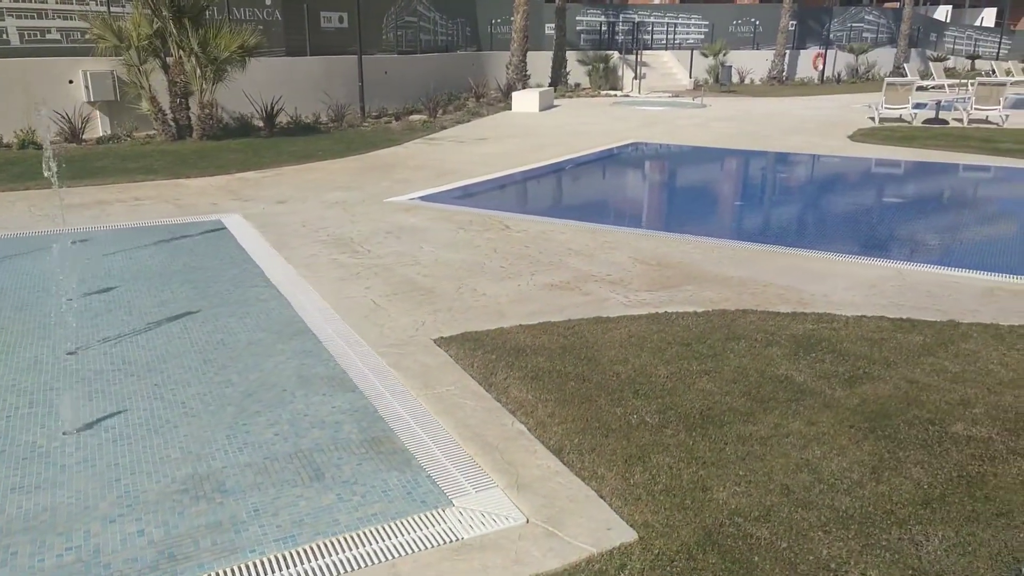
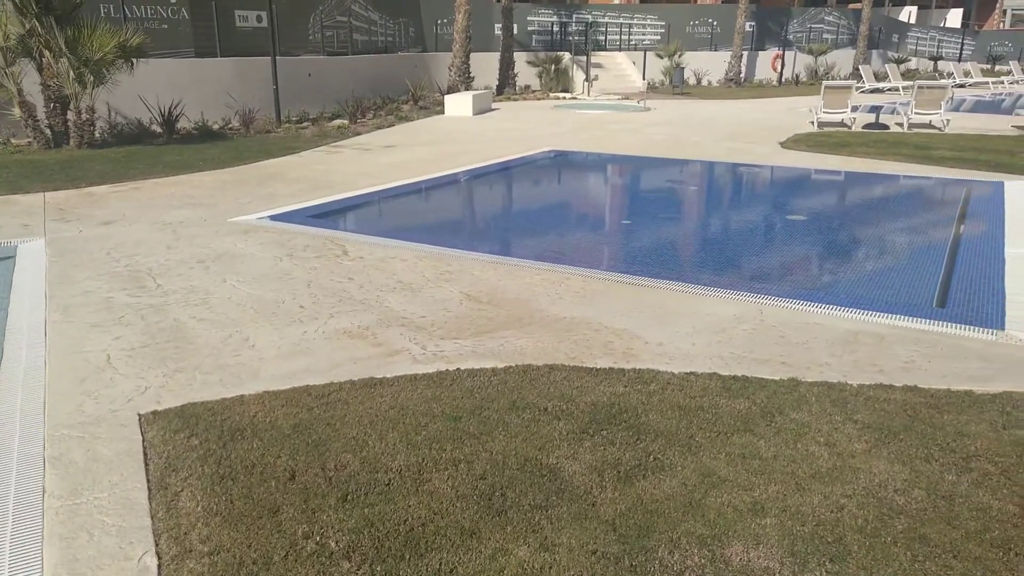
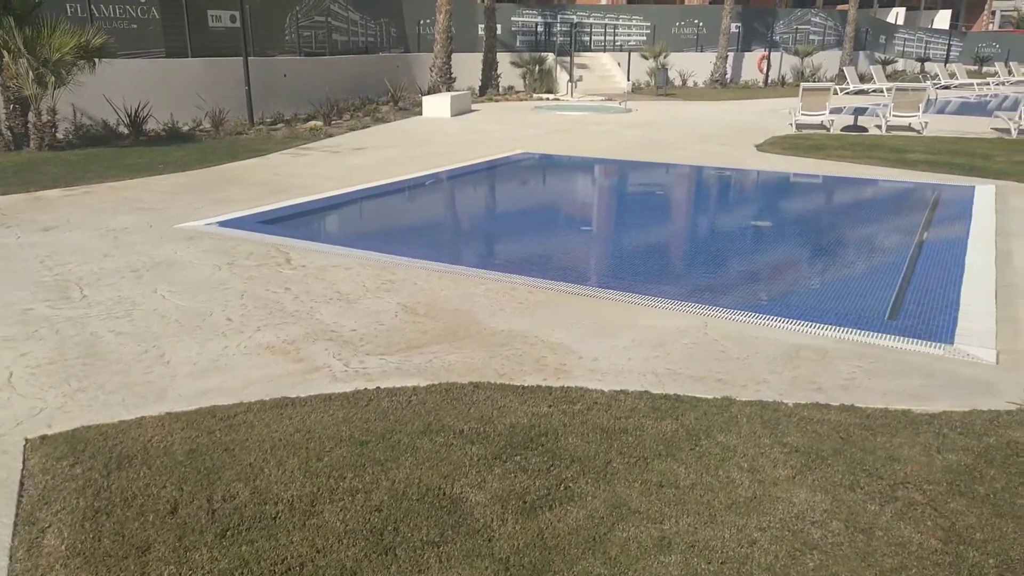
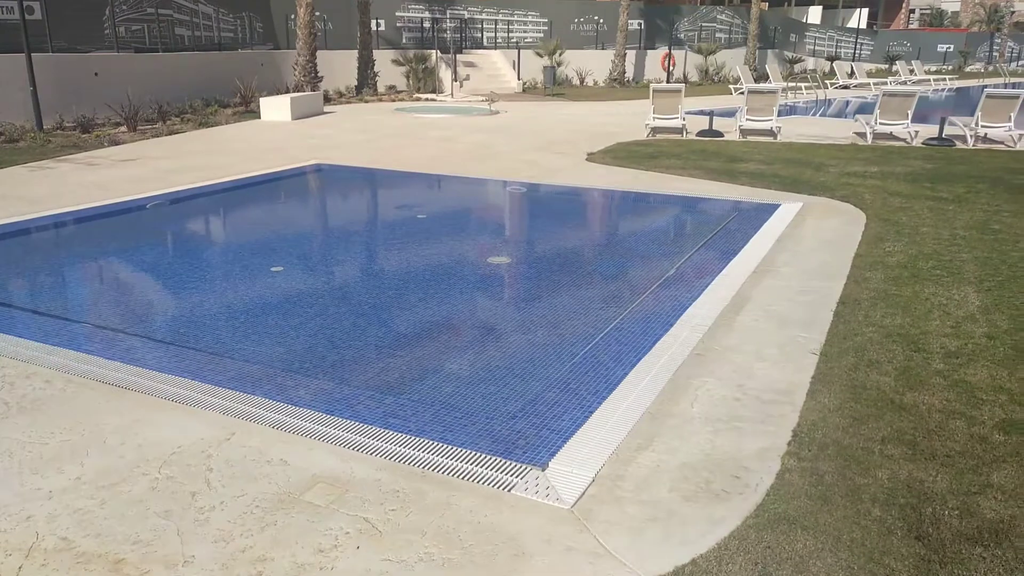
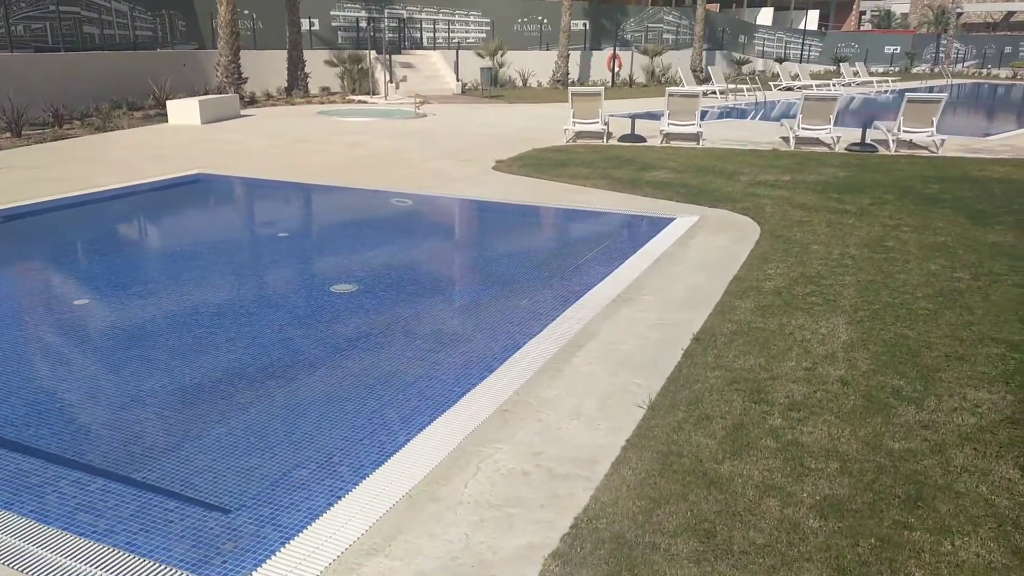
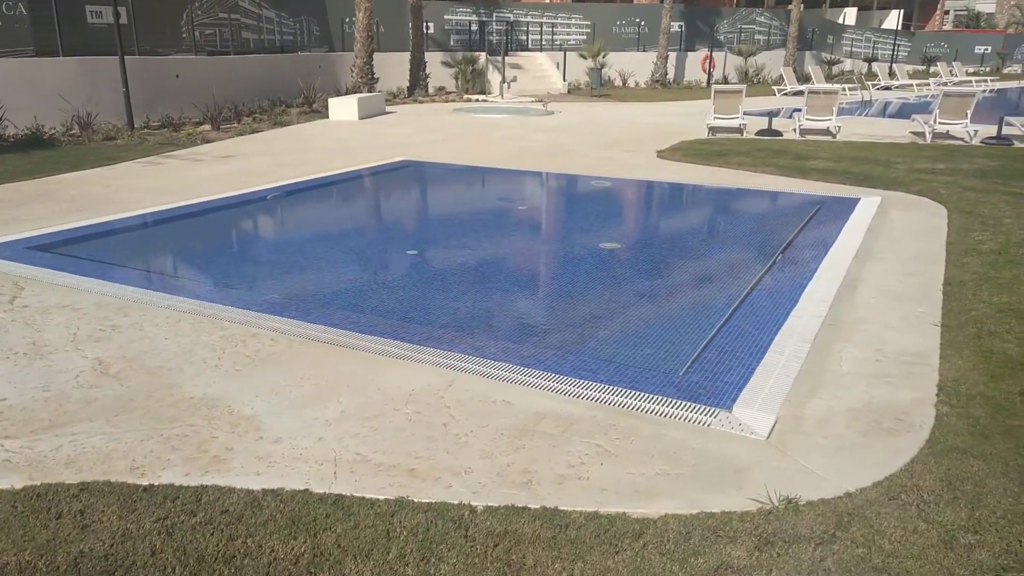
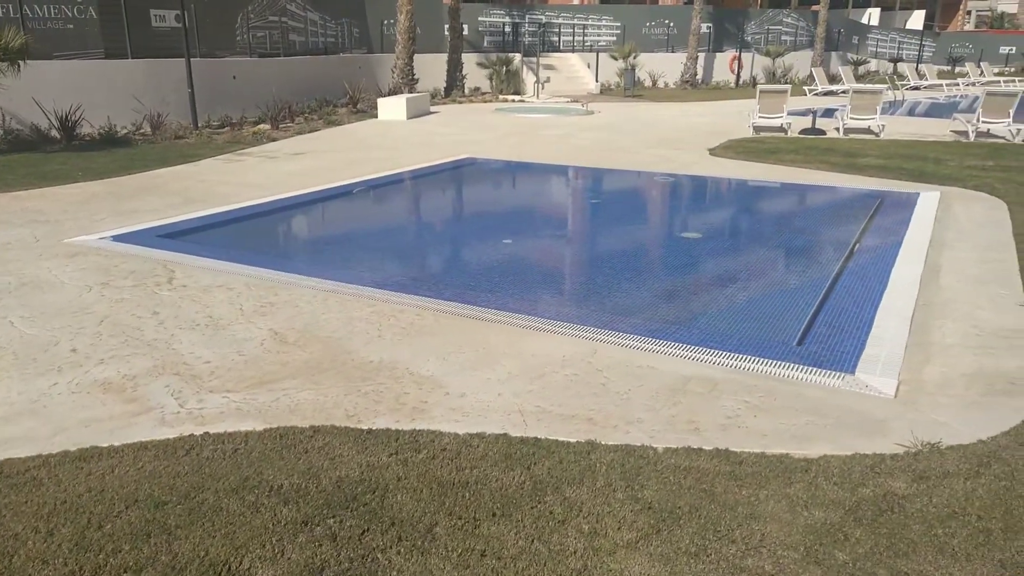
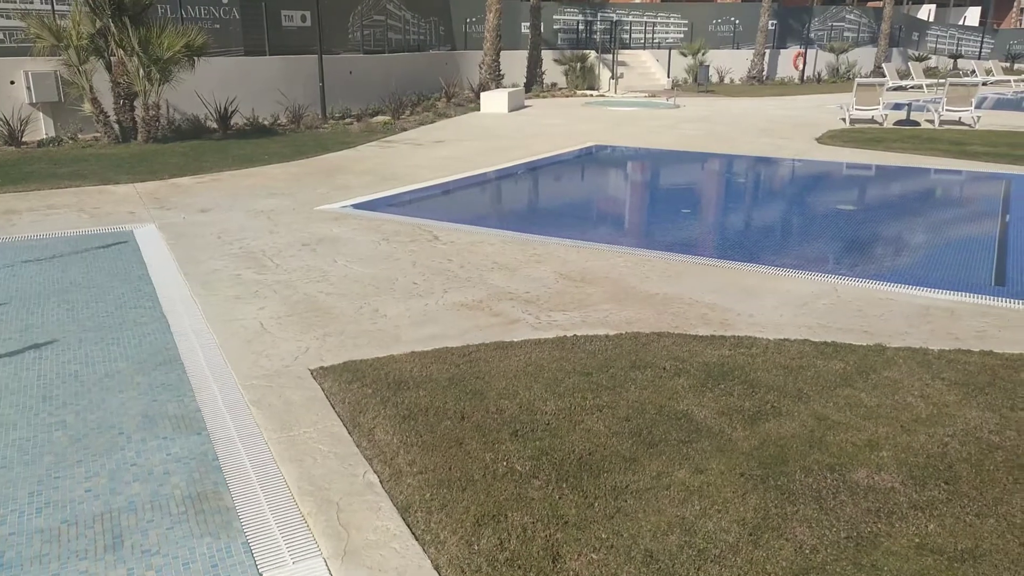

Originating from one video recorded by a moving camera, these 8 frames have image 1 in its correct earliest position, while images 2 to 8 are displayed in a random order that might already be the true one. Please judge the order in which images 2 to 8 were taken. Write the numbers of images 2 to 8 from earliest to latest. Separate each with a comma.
8, 2, 3, 7, 6, 4, 5
